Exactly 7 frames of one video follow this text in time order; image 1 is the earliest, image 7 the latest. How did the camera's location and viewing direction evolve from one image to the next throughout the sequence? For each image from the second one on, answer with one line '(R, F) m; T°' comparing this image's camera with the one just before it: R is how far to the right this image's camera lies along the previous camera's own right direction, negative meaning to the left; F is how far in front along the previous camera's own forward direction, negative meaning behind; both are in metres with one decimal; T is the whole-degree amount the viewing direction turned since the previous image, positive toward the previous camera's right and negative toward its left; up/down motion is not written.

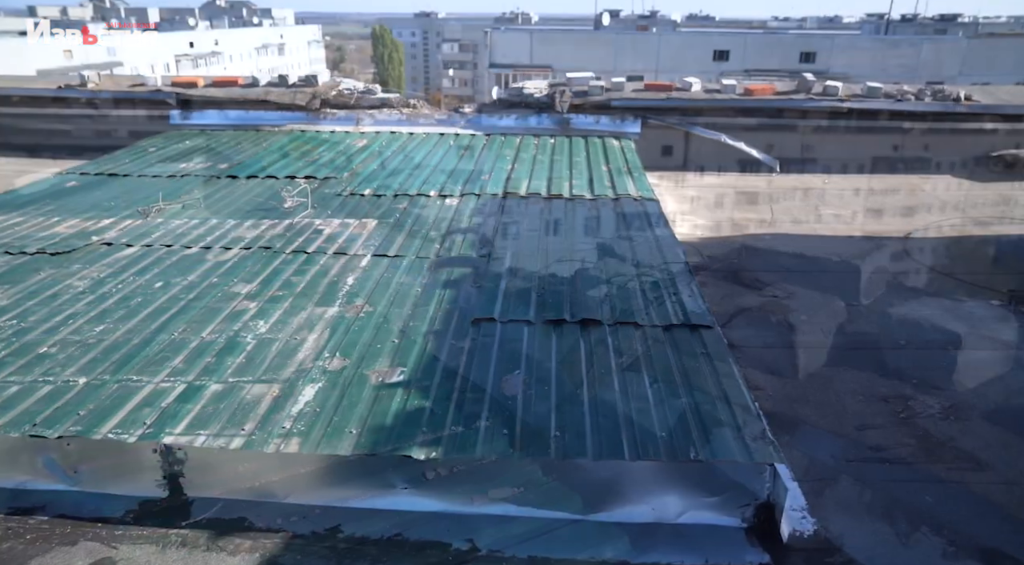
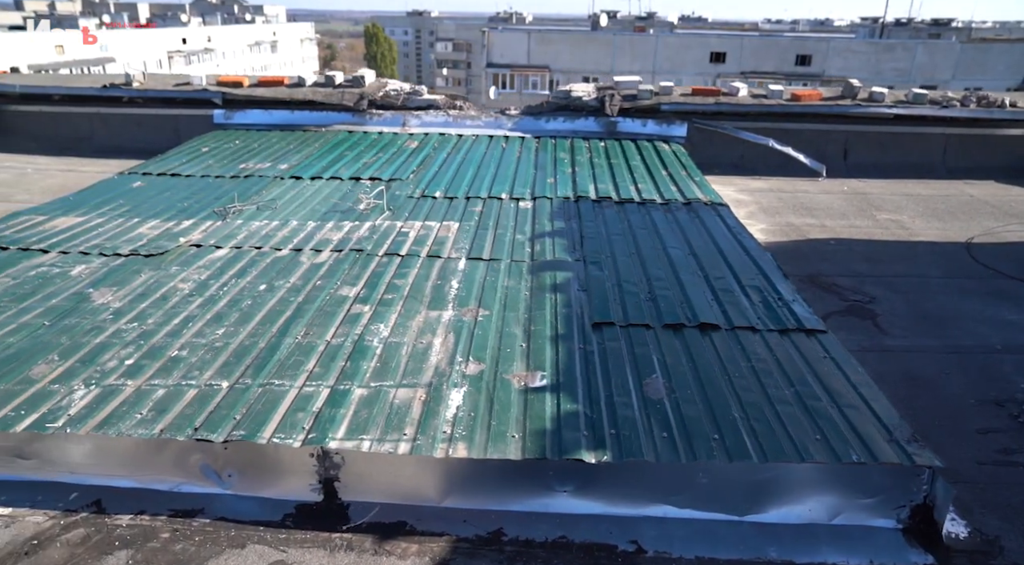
(-0.8, 0.0) m; +1°
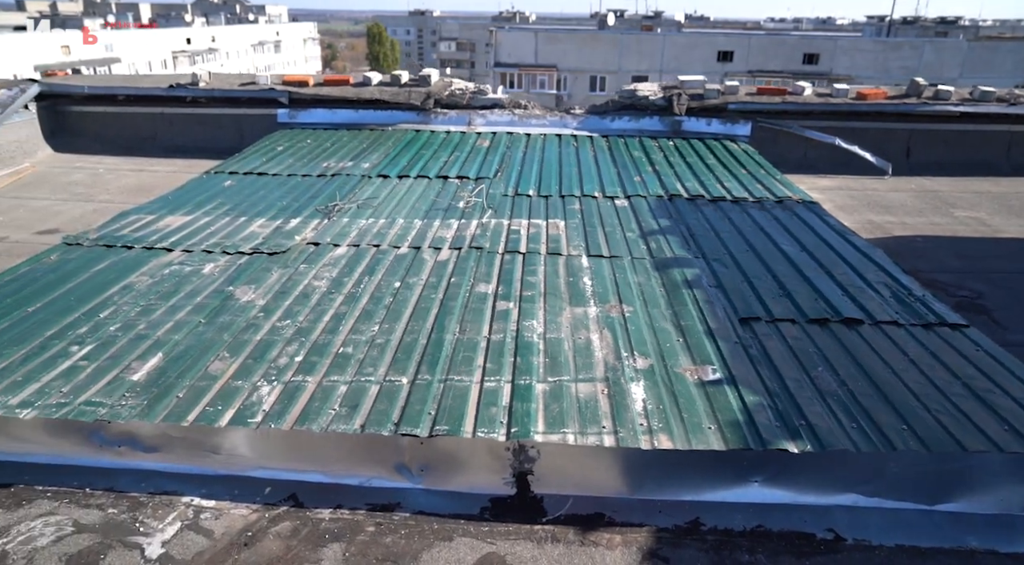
(-1.0, 0.0) m; 0°
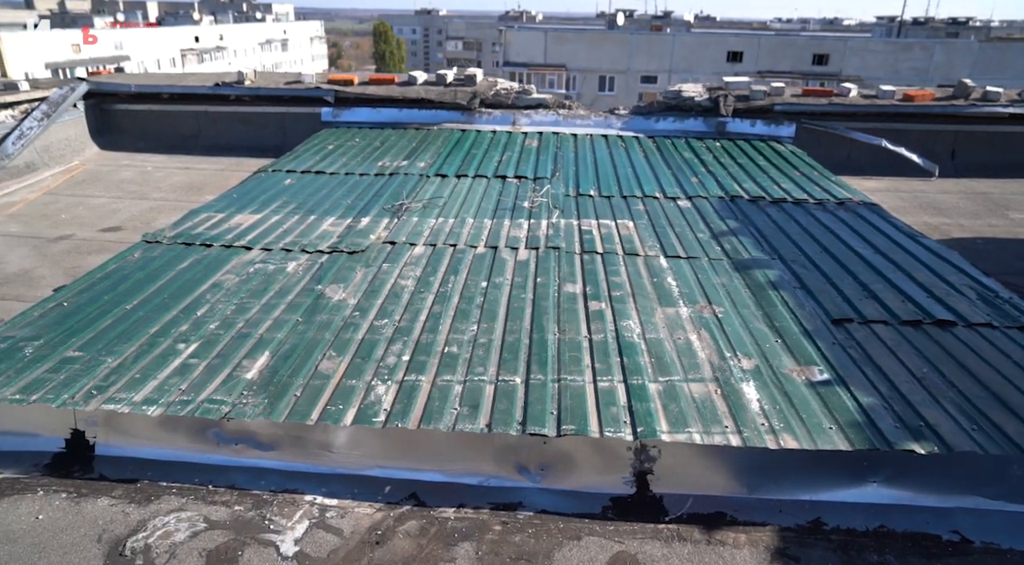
(-0.6, 0.0) m; 0°
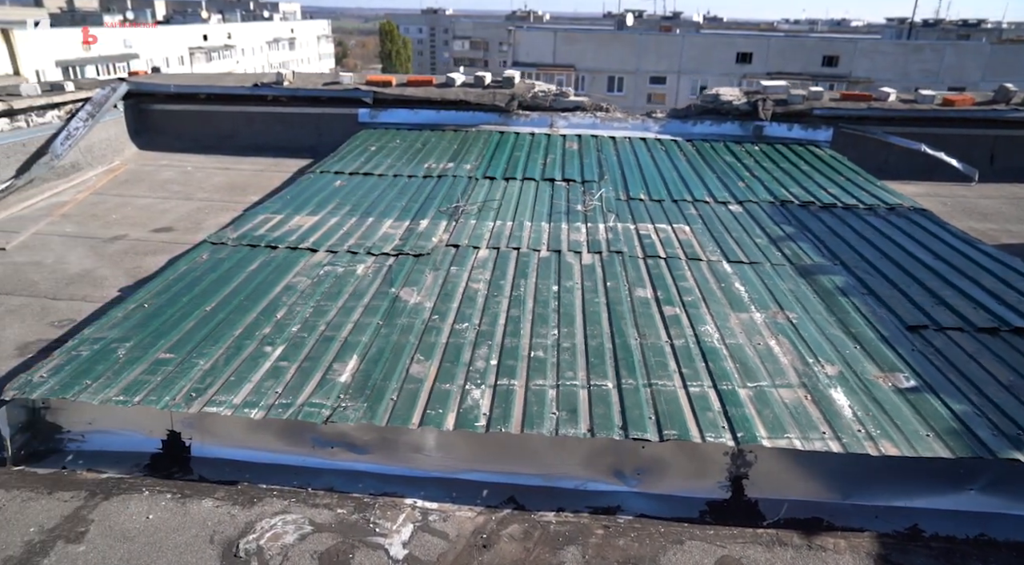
(-0.5, 0.0) m; 0°
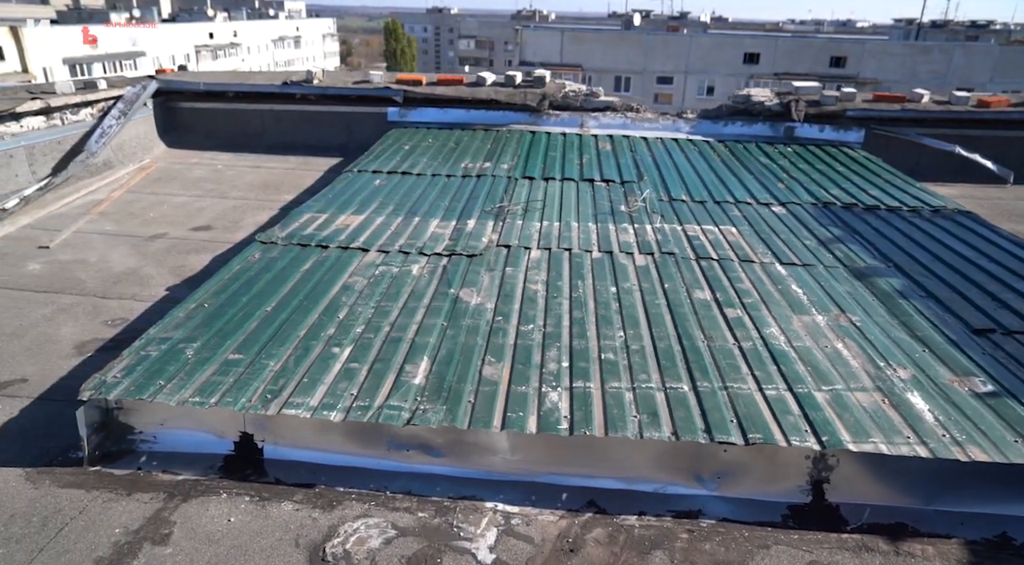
(-0.4, 0.0) m; 0°
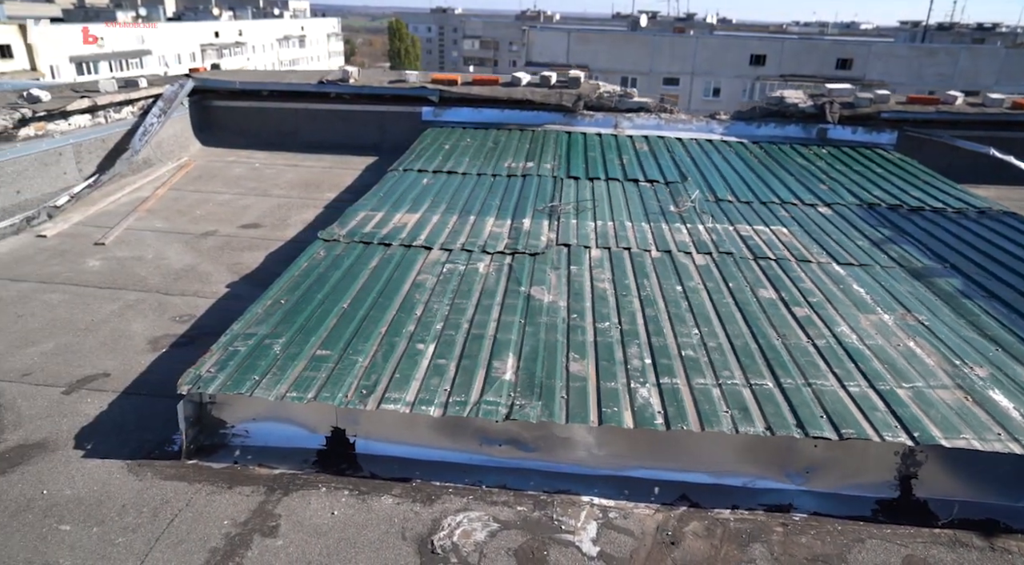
(-0.5, 0.0) m; 0°
